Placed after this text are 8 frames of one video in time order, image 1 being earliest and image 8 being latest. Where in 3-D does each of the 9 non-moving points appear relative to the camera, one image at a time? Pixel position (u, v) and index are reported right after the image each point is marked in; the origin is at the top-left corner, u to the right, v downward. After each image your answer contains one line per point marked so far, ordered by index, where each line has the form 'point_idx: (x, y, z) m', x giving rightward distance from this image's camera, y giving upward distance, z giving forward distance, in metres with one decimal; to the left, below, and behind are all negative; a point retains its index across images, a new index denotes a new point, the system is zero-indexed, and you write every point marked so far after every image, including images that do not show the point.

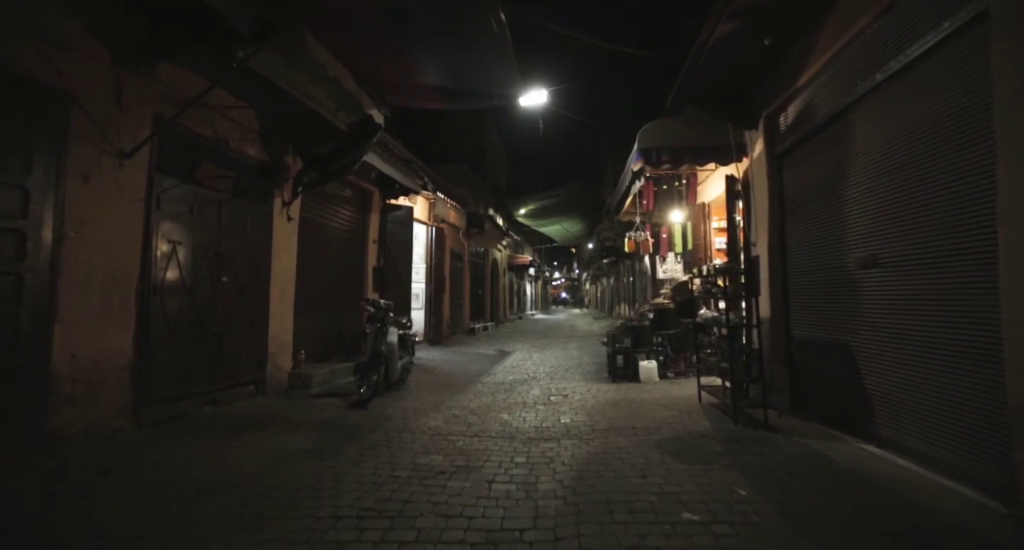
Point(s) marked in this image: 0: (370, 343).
0: (-1.9, -0.9, +6.4) m
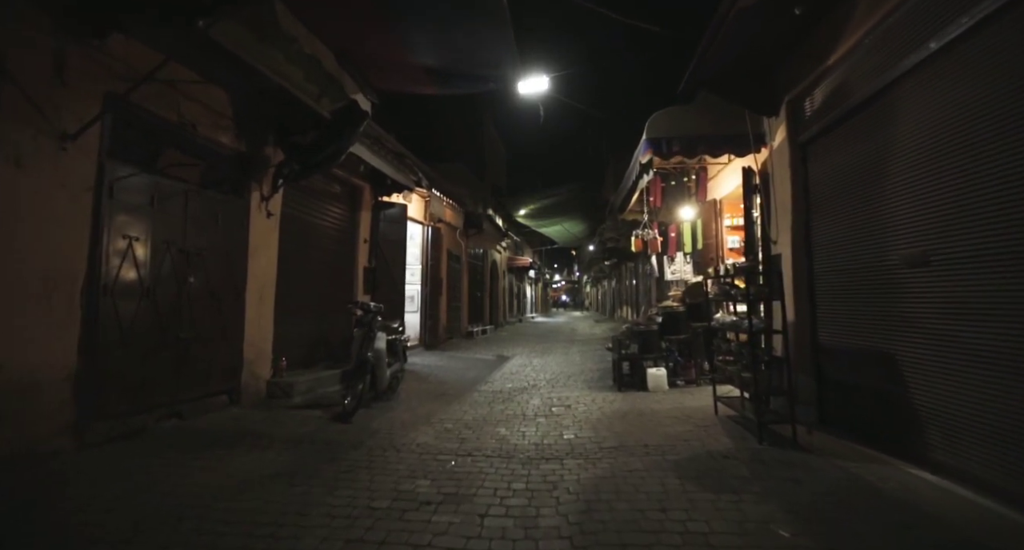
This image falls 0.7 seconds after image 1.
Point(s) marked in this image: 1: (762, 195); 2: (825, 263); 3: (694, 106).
0: (-1.9, -0.9, +5.9) m
1: (+3.1, +1.0, +5.9) m
2: (+3.2, +0.1, +4.9) m
3: (+2.3, +2.1, +6.1) m
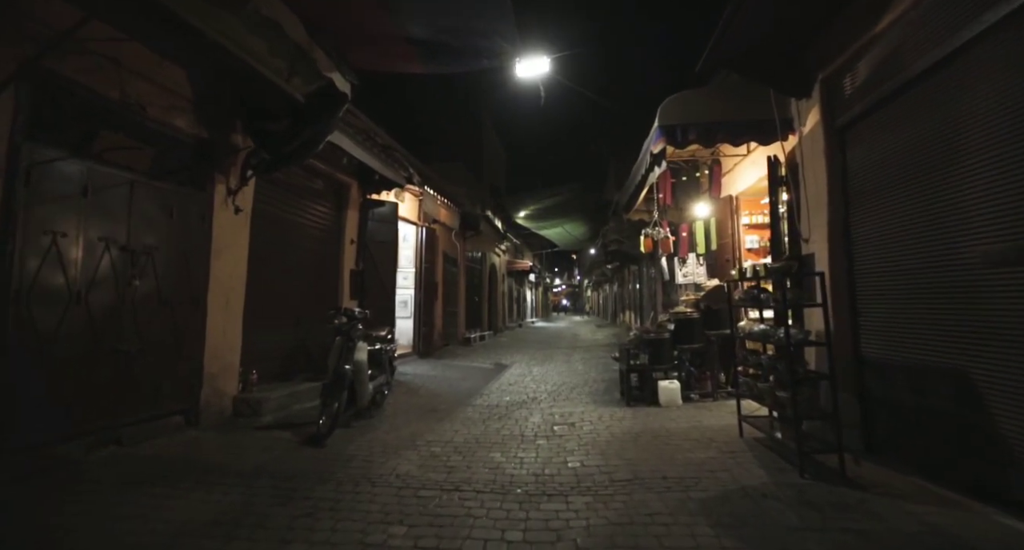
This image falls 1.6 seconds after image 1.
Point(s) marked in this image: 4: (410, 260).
0: (-2.0, -0.9, +5.3) m
1: (+3.0, +0.9, +5.2) m
2: (+3.1, +0.1, +4.2) m
3: (+2.2, +2.1, +5.4) m
4: (-2.5, +0.4, +11.8) m
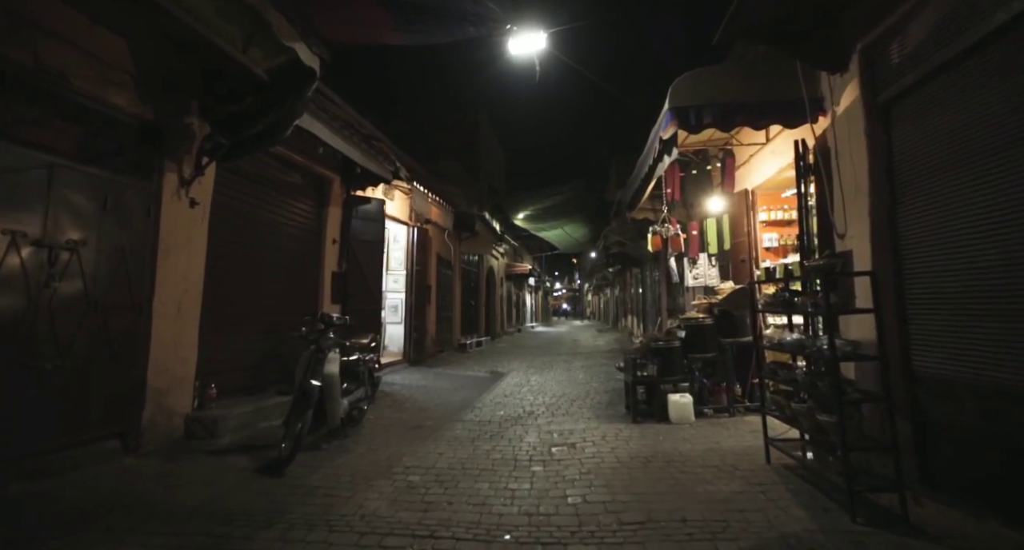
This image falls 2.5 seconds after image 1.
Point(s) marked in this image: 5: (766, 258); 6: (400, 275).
0: (-2.0, -1.0, +4.6) m
1: (+3.0, +0.9, +4.6) m
2: (+3.1, +0.1, +3.6) m
3: (+2.2, +2.1, +4.8) m
4: (-2.6, +0.3, +11.2) m
5: (+3.4, +0.2, +6.5) m
6: (-2.6, 0.0, +11.2) m
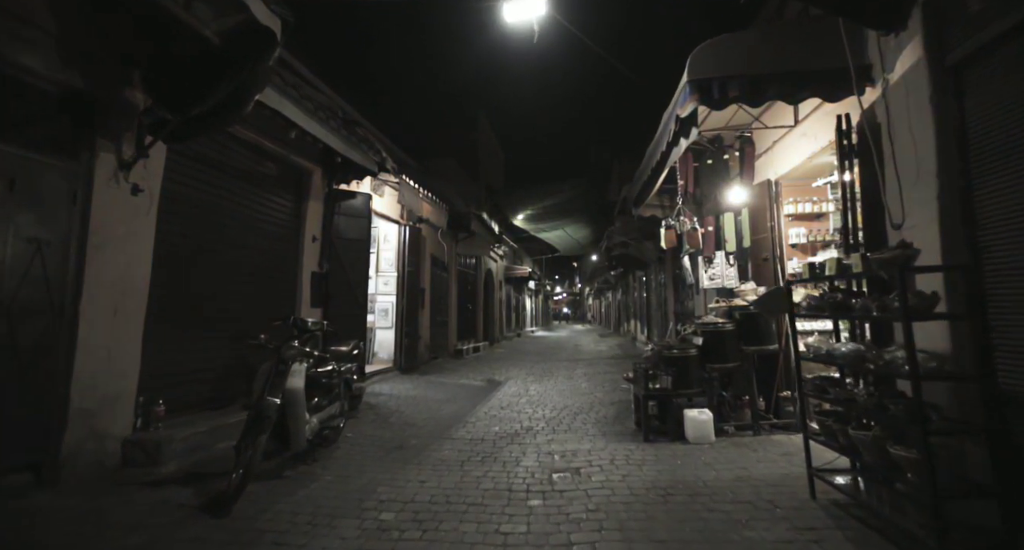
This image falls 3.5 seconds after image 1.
0: (-2.1, -0.9, +3.9) m
1: (+2.9, +0.9, +3.9) m
2: (+3.0, +0.1, +2.9) m
3: (+2.1, +2.1, +4.2) m
4: (-2.6, +0.3, +10.5) m
5: (+3.4, +0.2, +5.8) m
6: (-2.6, 0.0, +10.5) m
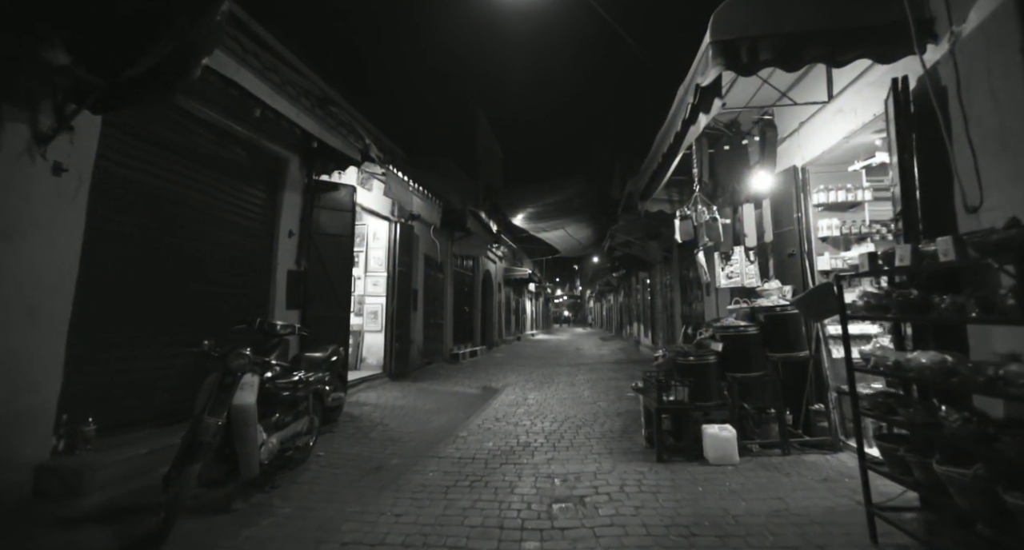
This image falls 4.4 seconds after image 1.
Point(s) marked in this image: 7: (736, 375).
0: (-2.2, -0.9, +3.3) m
1: (+2.9, +1.0, +3.3) m
2: (+3.0, +0.2, +2.2) m
3: (+2.0, +2.2, +3.5) m
4: (-2.7, +0.3, +9.9) m
5: (+3.3, +0.3, +5.2) m
6: (-2.7, 0.0, +9.8) m
7: (+2.3, -1.0, +4.8) m
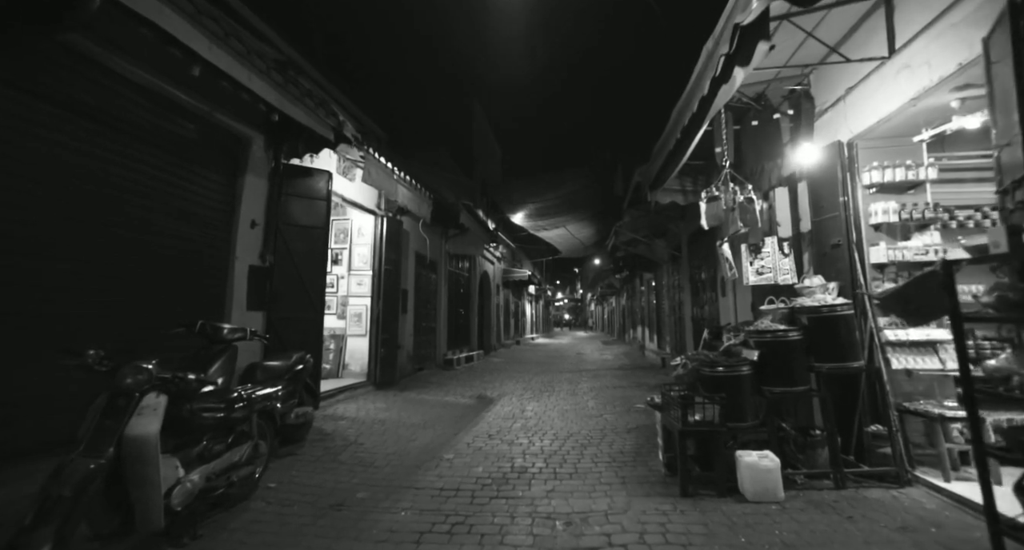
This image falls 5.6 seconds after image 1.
0: (-2.2, -0.8, +2.4) m
1: (+2.8, +1.1, +2.4) m
2: (+2.9, +0.2, +1.4) m
3: (+2.0, +2.2, +2.7) m
4: (-2.8, +0.3, +9.0) m
5: (+3.3, +0.3, +4.3) m
6: (-2.8, 0.0, +9.0) m
7: (+2.2, -1.0, +4.0) m
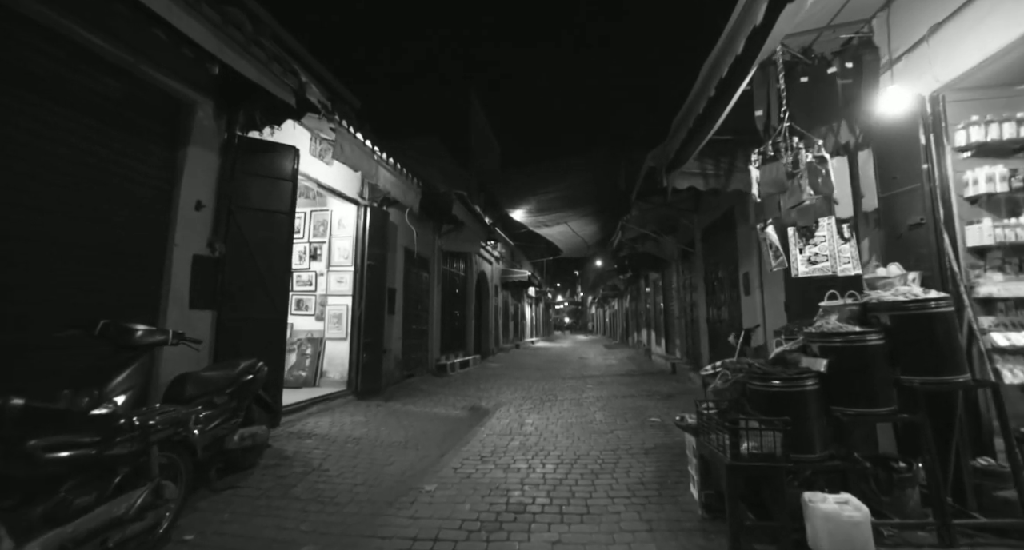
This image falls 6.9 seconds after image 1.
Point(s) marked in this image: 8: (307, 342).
0: (-2.3, -0.7, +1.5) m
1: (+2.8, +1.2, +1.5) m
2: (+2.9, +0.3, +0.5) m
3: (+1.9, +2.3, +1.8) m
4: (-2.8, +0.3, +8.1) m
5: (+3.2, +0.4, +3.4) m
6: (-2.8, +0.1, +8.1) m
7: (+2.2, -0.9, +3.0) m
8: (-3.5, -1.1, +8.1) m
